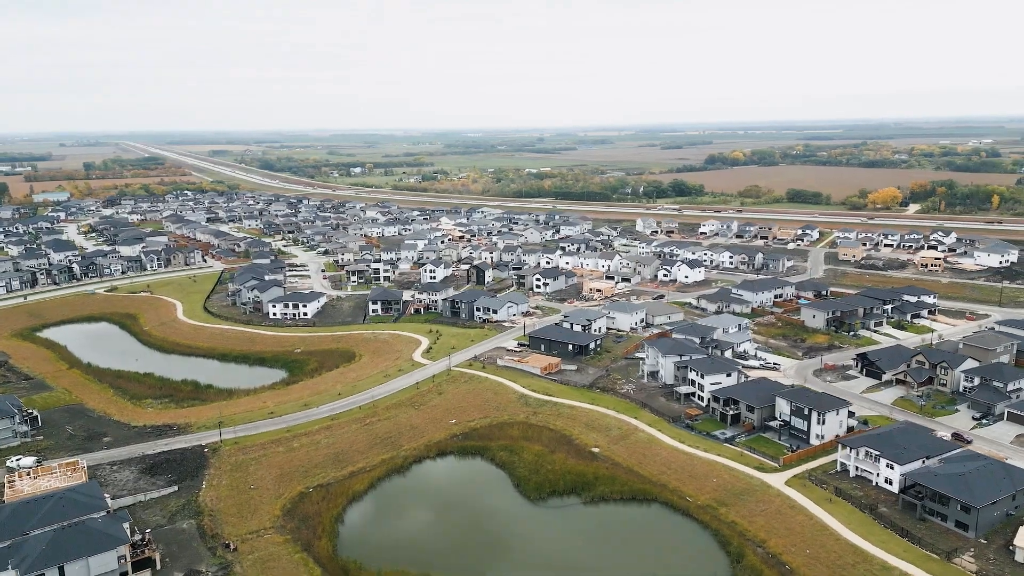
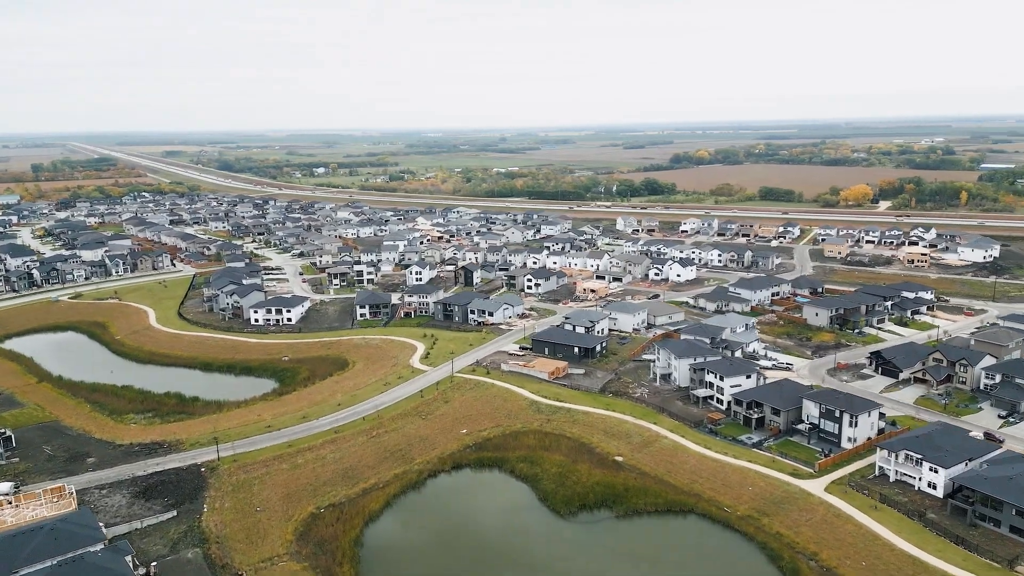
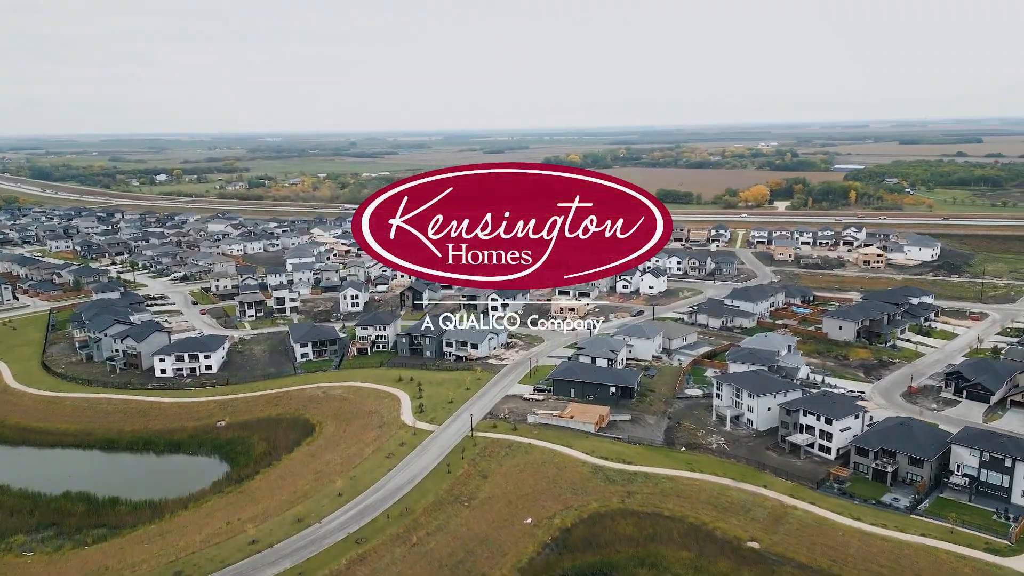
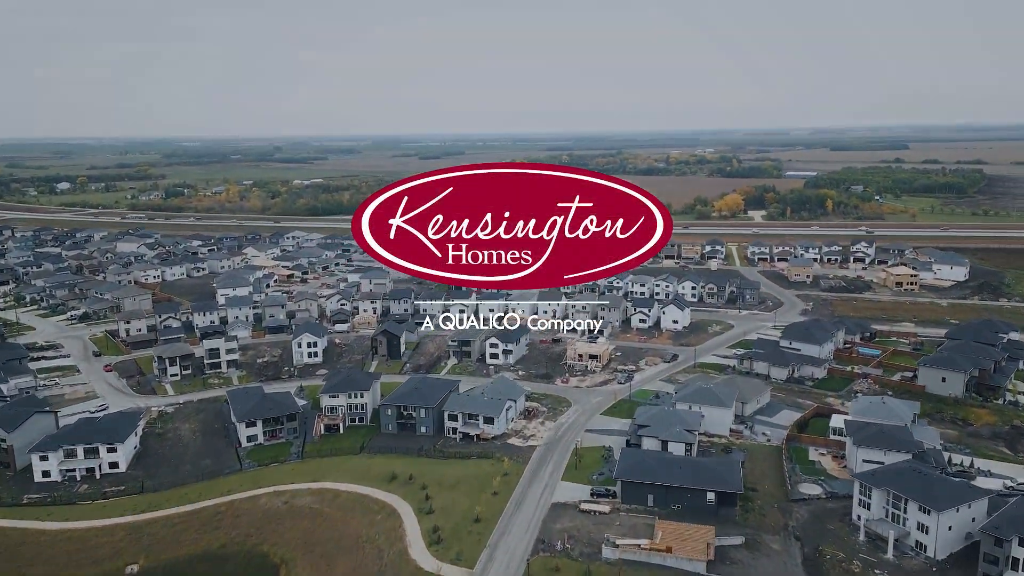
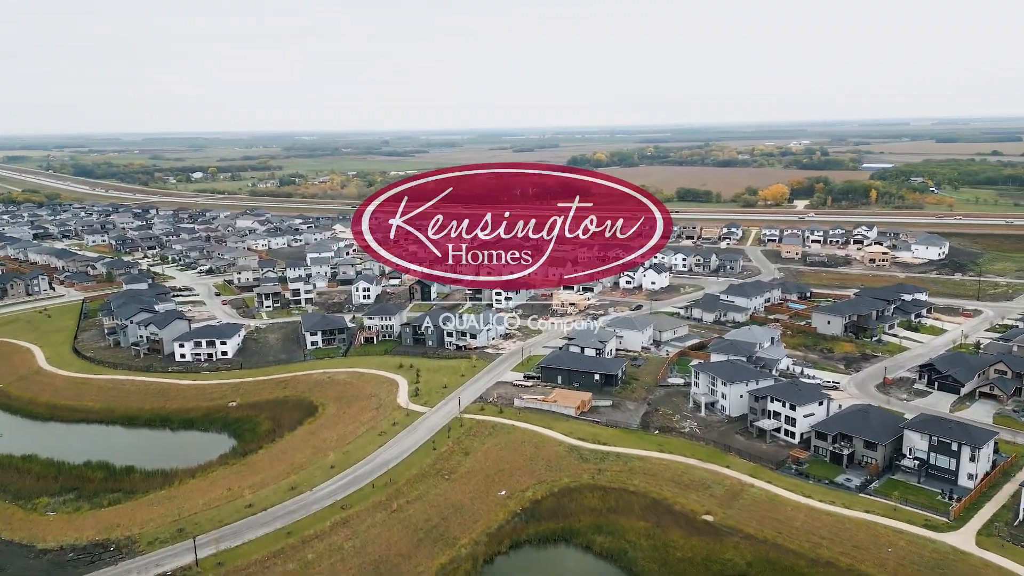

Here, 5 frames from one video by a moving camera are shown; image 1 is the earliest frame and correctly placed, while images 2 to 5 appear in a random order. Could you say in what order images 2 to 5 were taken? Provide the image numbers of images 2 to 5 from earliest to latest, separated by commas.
2, 5, 3, 4
